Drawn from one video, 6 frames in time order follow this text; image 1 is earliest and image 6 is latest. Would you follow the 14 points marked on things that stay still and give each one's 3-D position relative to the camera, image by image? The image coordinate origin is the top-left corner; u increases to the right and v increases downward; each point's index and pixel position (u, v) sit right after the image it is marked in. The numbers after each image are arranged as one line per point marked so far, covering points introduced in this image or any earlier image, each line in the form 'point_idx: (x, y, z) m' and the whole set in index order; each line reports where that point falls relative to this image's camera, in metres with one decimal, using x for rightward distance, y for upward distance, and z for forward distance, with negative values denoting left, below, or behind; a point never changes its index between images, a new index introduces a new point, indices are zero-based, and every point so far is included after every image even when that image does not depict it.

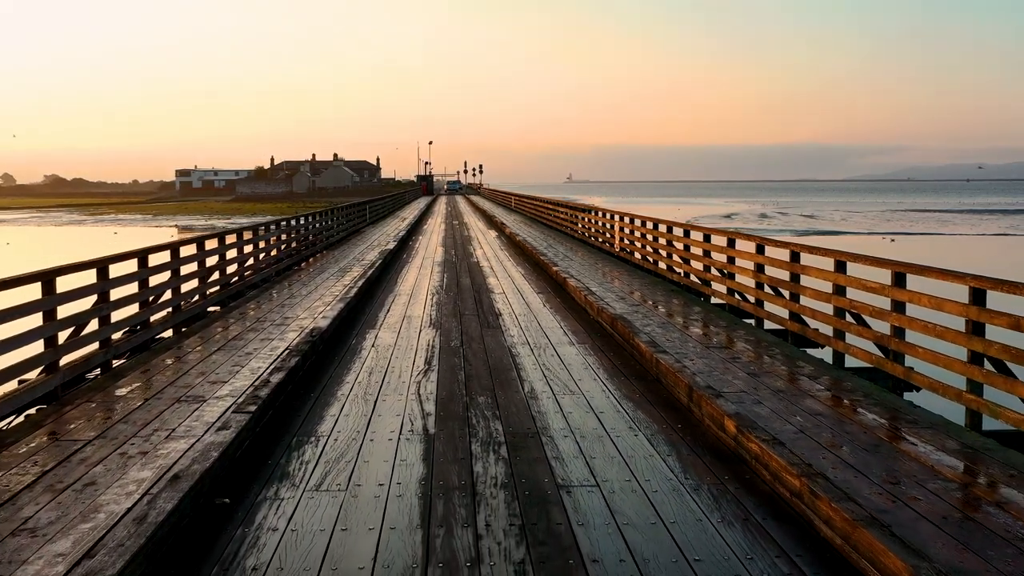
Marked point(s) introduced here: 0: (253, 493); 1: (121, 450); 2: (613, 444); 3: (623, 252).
0: (-0.7, -0.5, +3.5) m
1: (-1.2, -0.5, +4.1) m
2: (+0.3, -0.5, +4.1) m
3: (+1.1, +0.4, +13.6) m
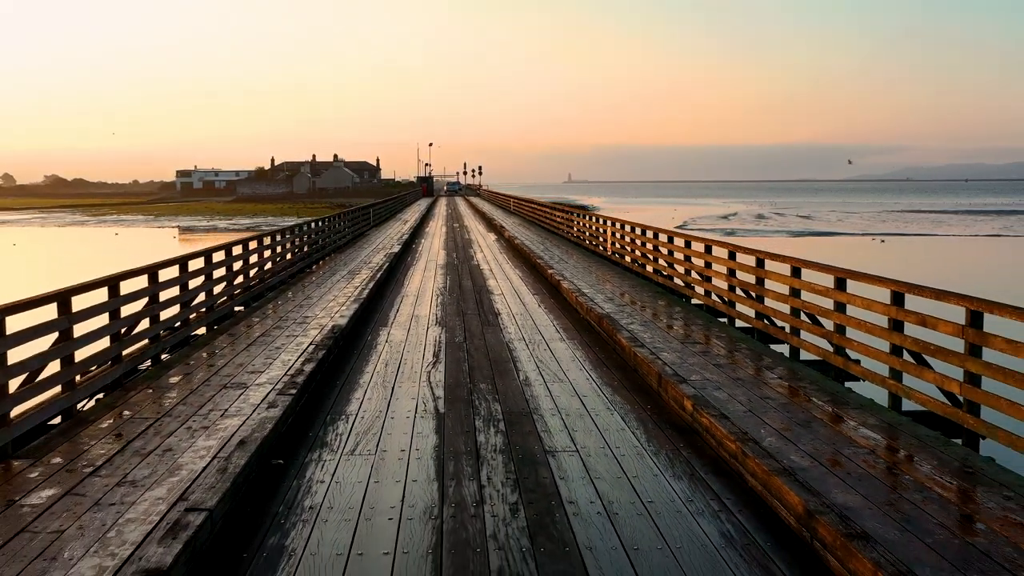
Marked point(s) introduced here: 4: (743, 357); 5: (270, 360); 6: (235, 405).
0: (-0.7, -0.5, +4.3) m
1: (-1.2, -0.5, +5.0) m
2: (+0.3, -0.5, +5.0) m
3: (+1.1, +0.3, +14.4) m
4: (+1.2, -0.4, +7.1) m
5: (-1.2, -0.3, +6.6) m
6: (-1.1, -0.4, +5.3) m
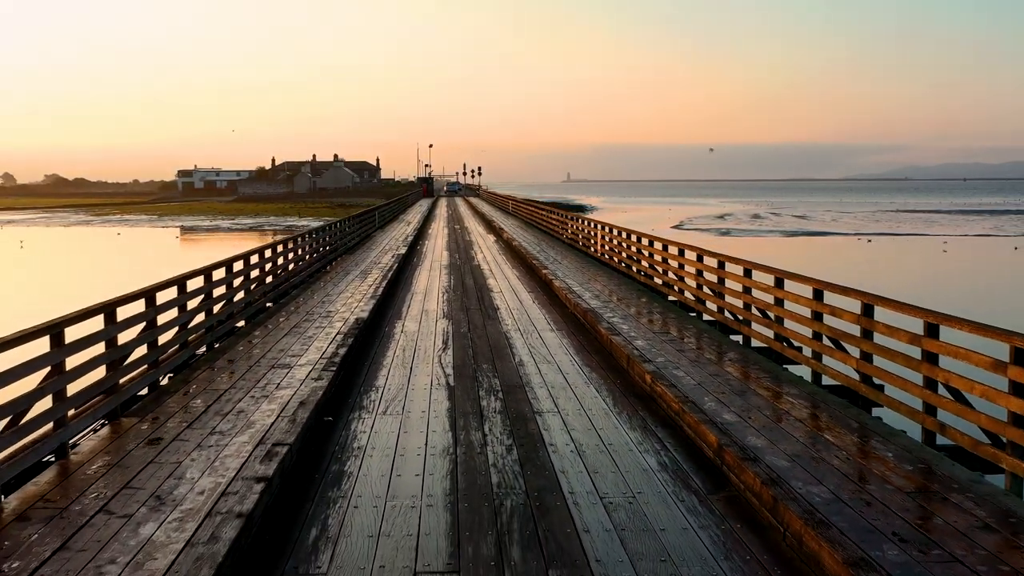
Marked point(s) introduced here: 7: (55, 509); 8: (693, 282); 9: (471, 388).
0: (-0.7, -0.5, +5.6) m
1: (-1.2, -0.5, +6.2) m
2: (+0.3, -0.5, +6.2) m
3: (+1.1, +0.4, +15.7) m
4: (+1.2, -0.3, +8.3) m
5: (-1.2, -0.3, +7.9) m
6: (-1.1, -0.4, +6.5) m
7: (-1.4, -0.7, +4.1) m
8: (+1.4, 0.0, +10.2) m
9: (-0.2, -0.5, +6.3) m
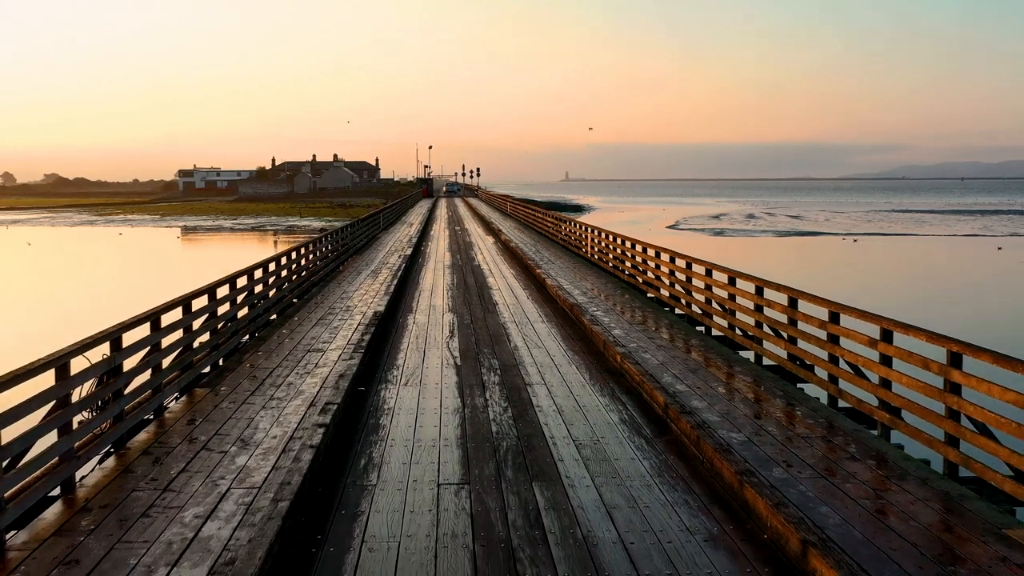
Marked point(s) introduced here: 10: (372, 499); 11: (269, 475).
0: (-0.7, -0.5, +7.0) m
1: (-1.2, -0.5, +7.6) m
2: (+0.3, -0.5, +7.6) m
3: (+1.0, +0.4, +17.1) m
4: (+1.2, -0.3, +9.7) m
5: (-1.2, -0.3, +9.3) m
6: (-1.1, -0.4, +7.9) m
7: (-1.4, -0.6, +5.5) m
8: (+1.3, +0.1, +11.6) m
9: (-0.2, -0.4, +7.7) m
10: (-0.5, -0.7, +4.6) m
11: (-0.8, -0.7, +4.7) m
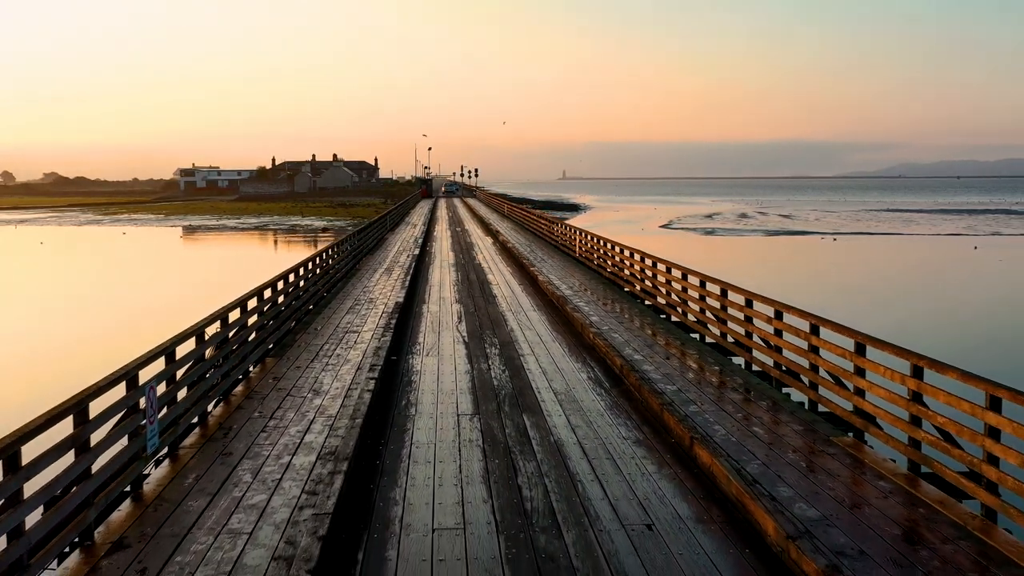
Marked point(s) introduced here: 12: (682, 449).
0: (-0.7, -0.5, +9.1) m
1: (-1.3, -0.4, +9.7) m
2: (+0.2, -0.4, +9.7) m
3: (+1.0, +0.4, +19.2) m
4: (+1.1, -0.3, +11.8) m
5: (-1.3, -0.3, +11.4) m
6: (-1.1, -0.4, +10.1) m
7: (-1.4, -0.6, +7.6) m
8: (+1.3, +0.1, +13.8) m
9: (-0.2, -0.4, +9.8) m
10: (-0.5, -0.7, +6.7) m
11: (-0.9, -0.6, +6.9) m
12: (+0.7, -0.7, +6.0) m
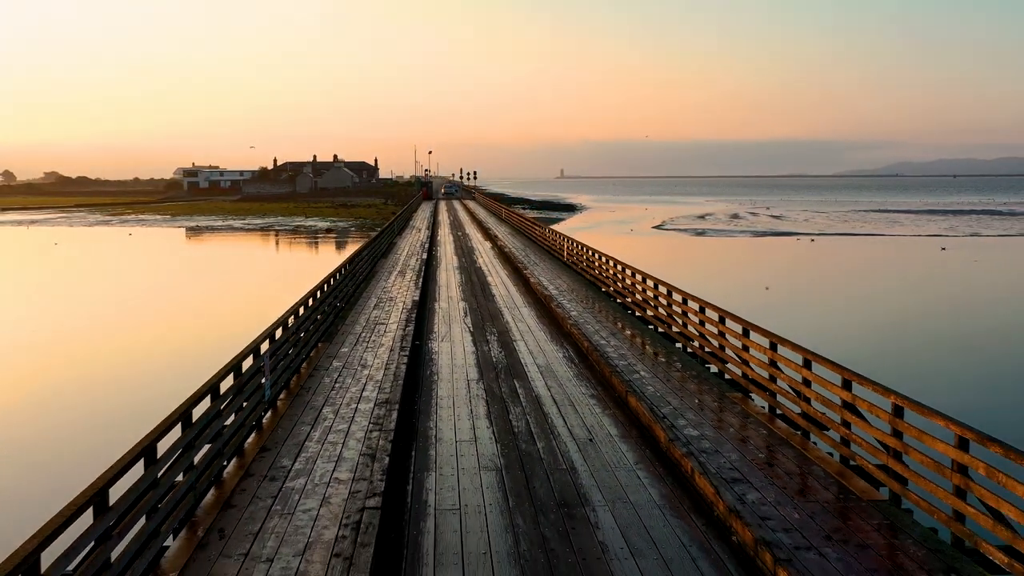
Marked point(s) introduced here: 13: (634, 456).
0: (-0.8, -0.5, +11.9) m
1: (-1.3, -0.4, +12.5) m
2: (+0.2, -0.4, +12.5) m
3: (+0.9, +0.4, +22.0) m
4: (+1.1, -0.3, +14.6) m
5: (-1.3, -0.3, +14.2) m
6: (-1.2, -0.4, +12.9) m
7: (-1.5, -0.6, +10.4) m
8: (+1.2, +0.1, +16.5) m
9: (-0.3, -0.4, +12.6) m
10: (-0.5, -0.7, +9.5) m
11: (-0.9, -0.6, +9.7) m
12: (+0.7, -0.7, +8.8) m
13: (+0.6, -0.9, +7.0) m
